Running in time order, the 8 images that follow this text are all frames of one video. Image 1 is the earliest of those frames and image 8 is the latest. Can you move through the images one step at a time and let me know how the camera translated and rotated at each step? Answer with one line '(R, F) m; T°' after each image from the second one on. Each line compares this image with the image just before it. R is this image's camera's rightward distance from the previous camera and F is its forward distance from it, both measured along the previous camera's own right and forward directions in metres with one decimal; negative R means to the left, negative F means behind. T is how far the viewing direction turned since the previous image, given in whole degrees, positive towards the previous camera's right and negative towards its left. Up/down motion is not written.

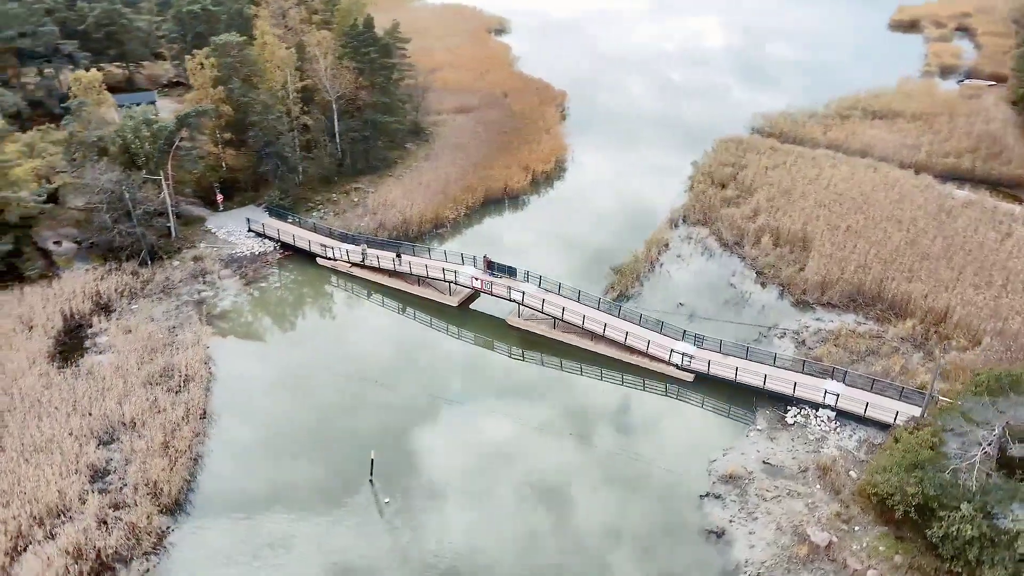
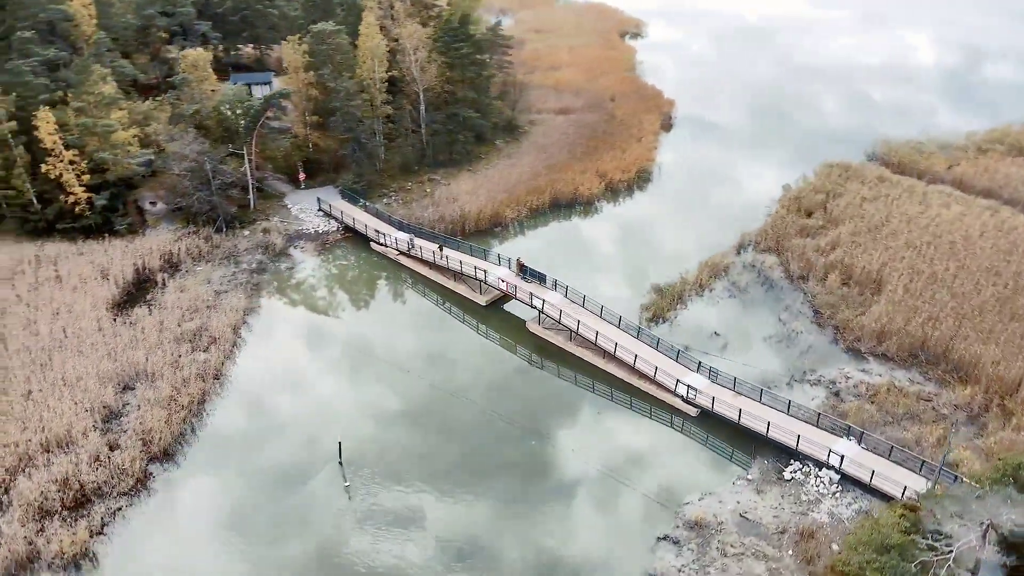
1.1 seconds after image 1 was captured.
(+3.4, +0.6) m; -11°
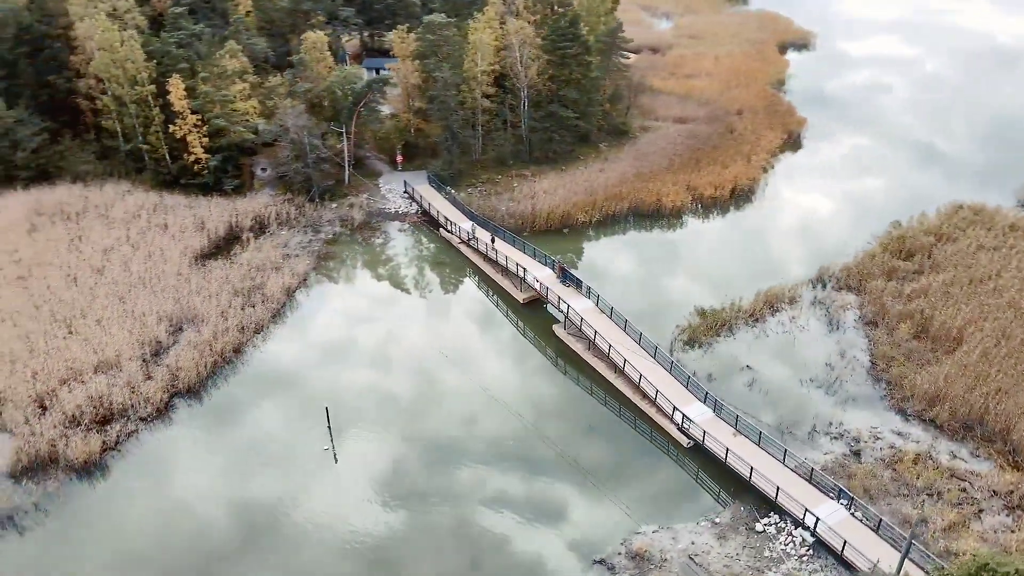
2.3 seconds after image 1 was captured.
(+3.8, +0.4) m; -13°
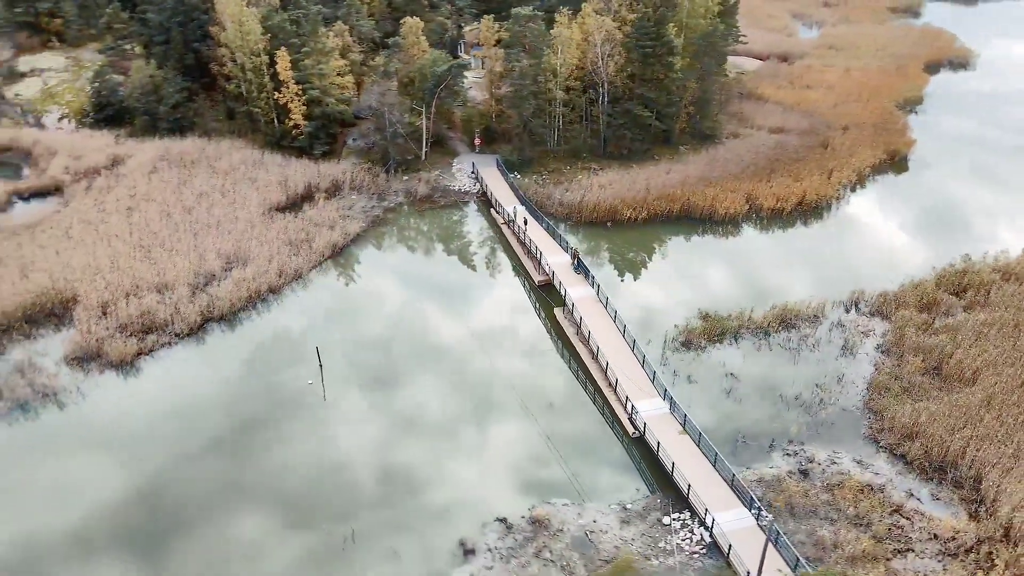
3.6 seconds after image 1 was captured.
(+4.4, -0.6) m; -12°
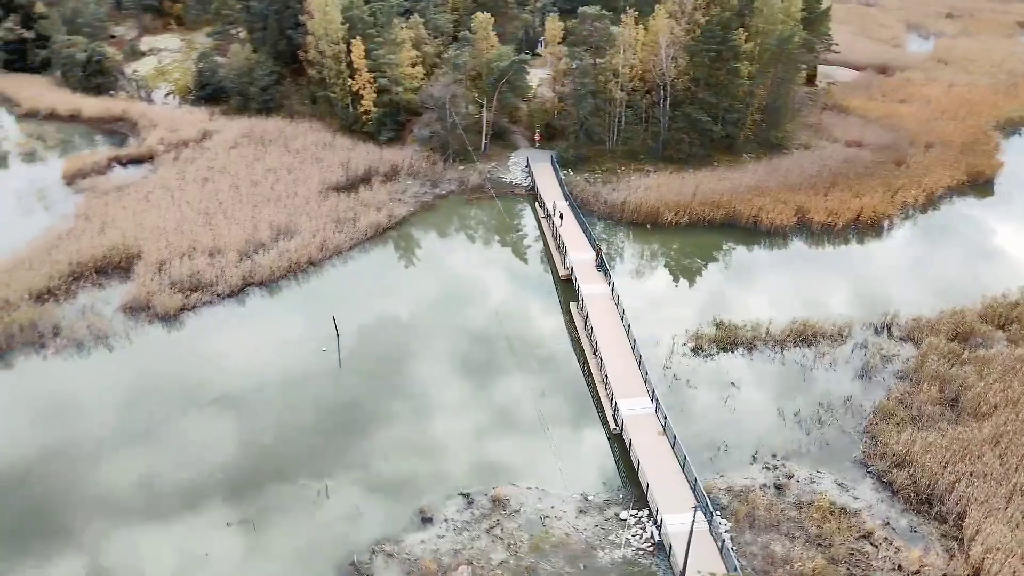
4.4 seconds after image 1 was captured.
(+2.6, -0.4) m; -8°
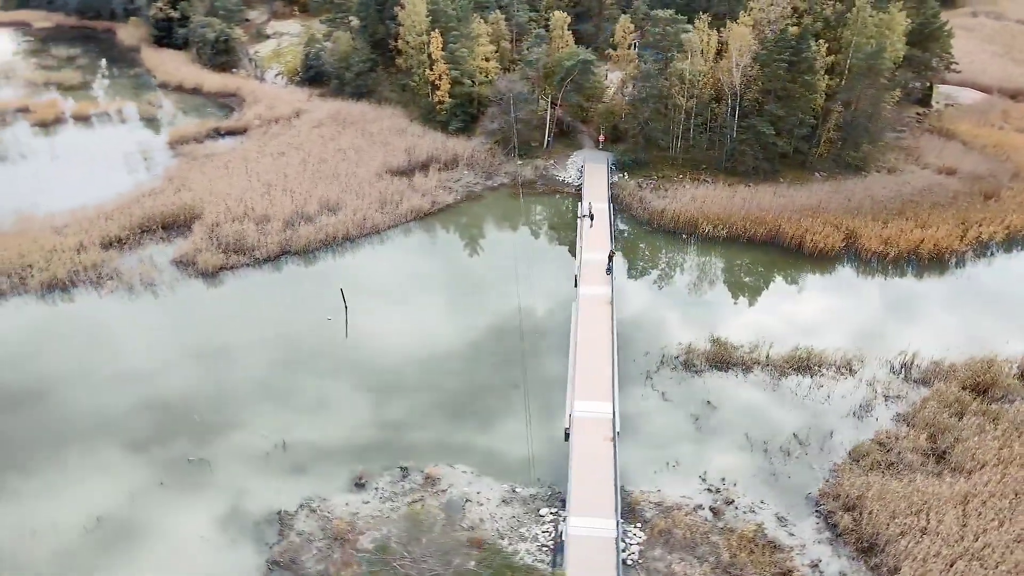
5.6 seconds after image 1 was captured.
(+3.8, 0.0) m; -11°
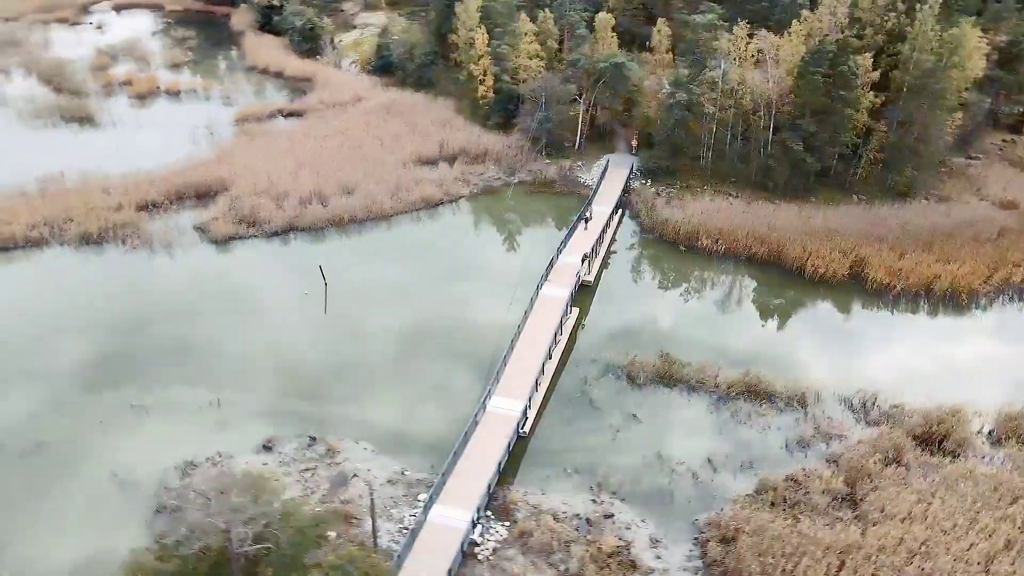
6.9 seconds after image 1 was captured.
(+4.6, +0.2) m; -10°
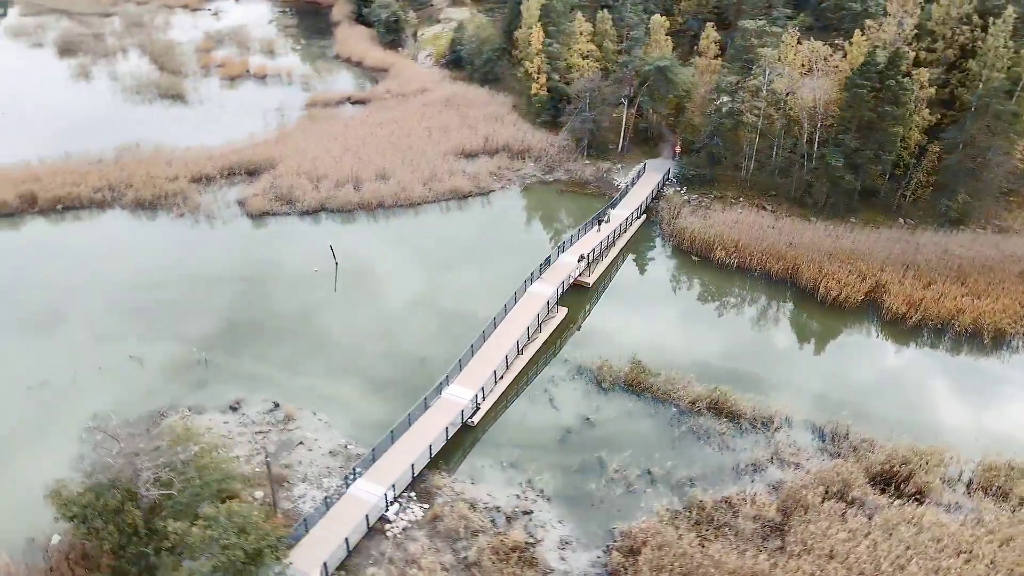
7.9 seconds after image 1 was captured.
(+3.5, +0.1) m; -9°
